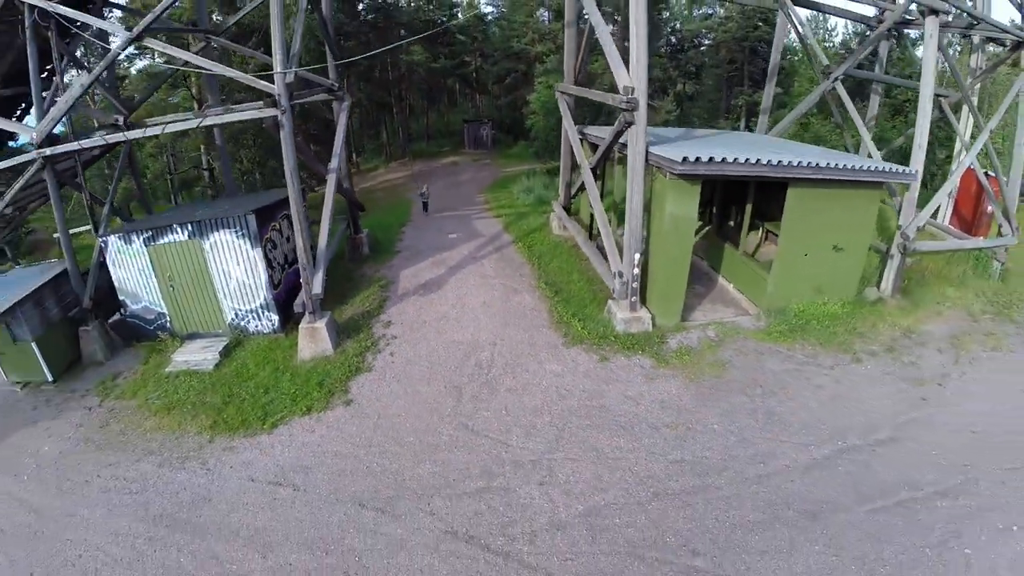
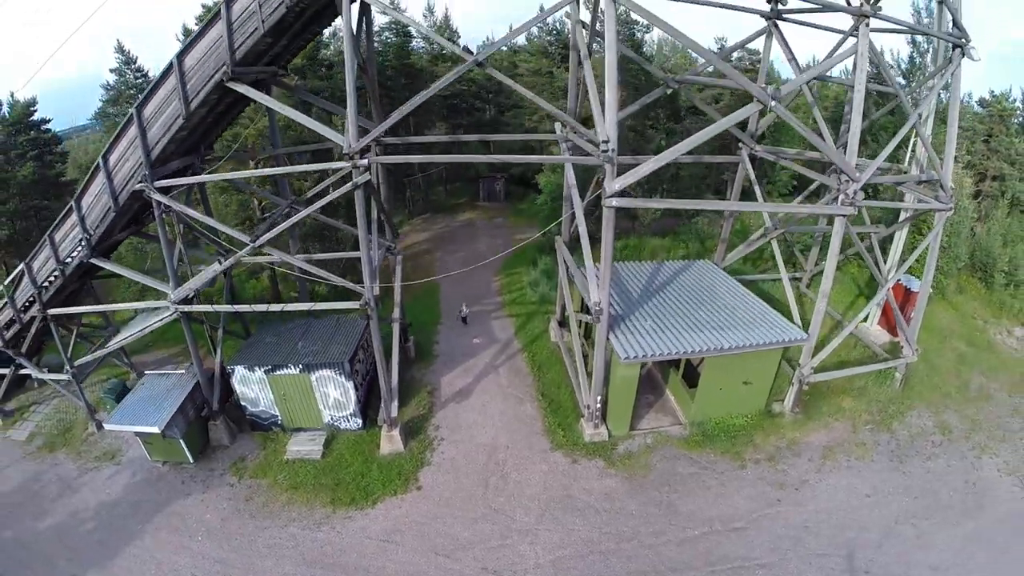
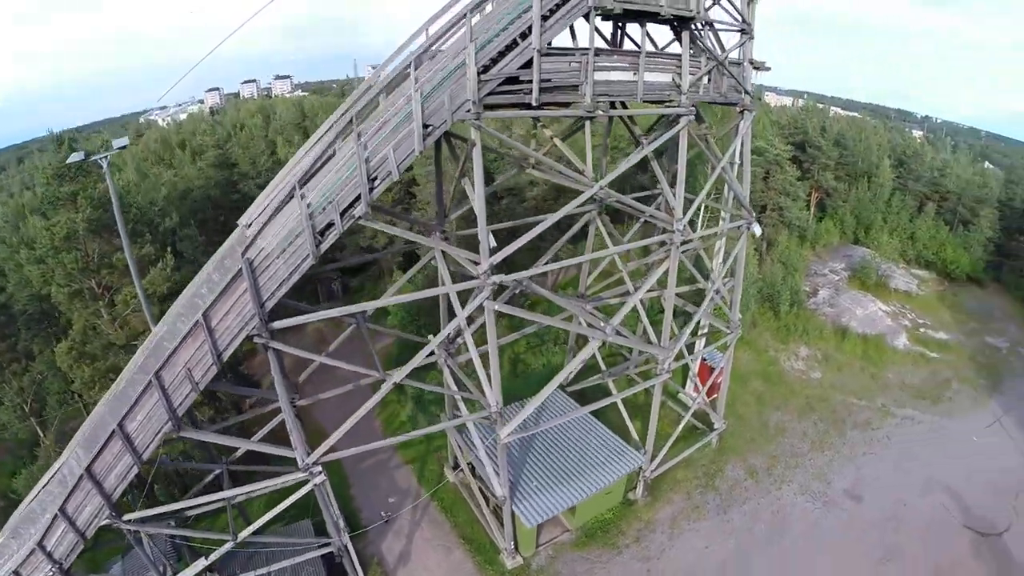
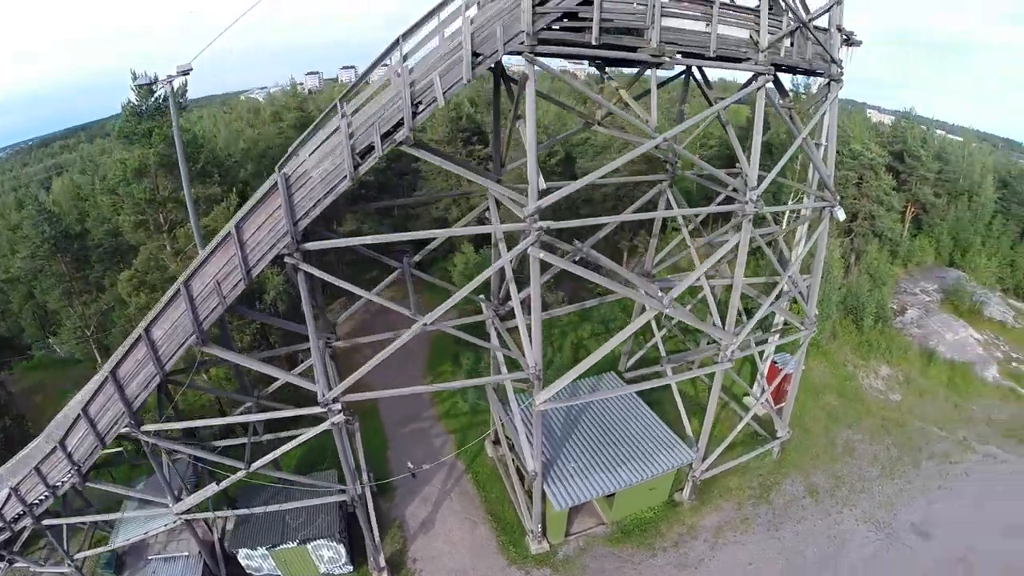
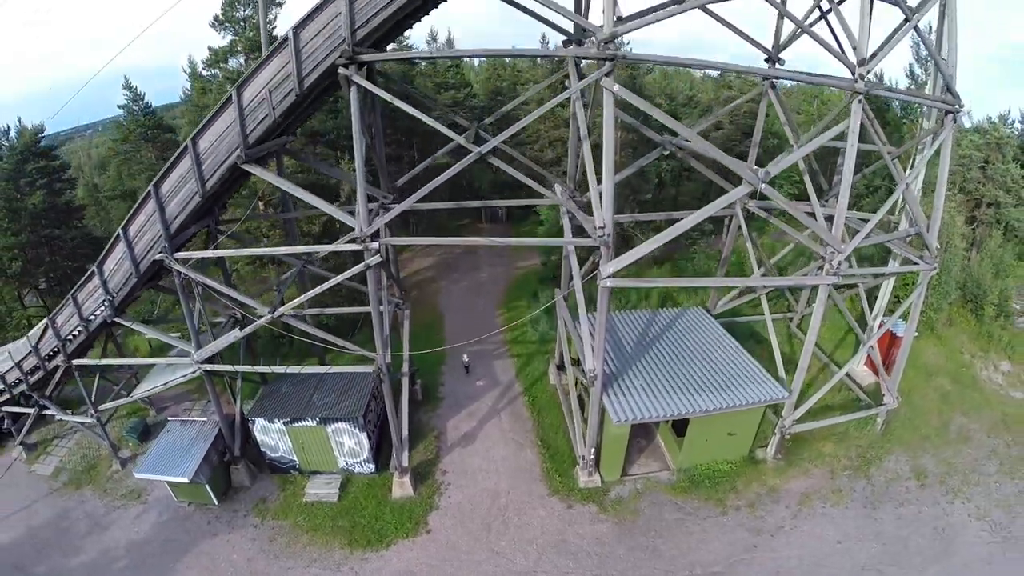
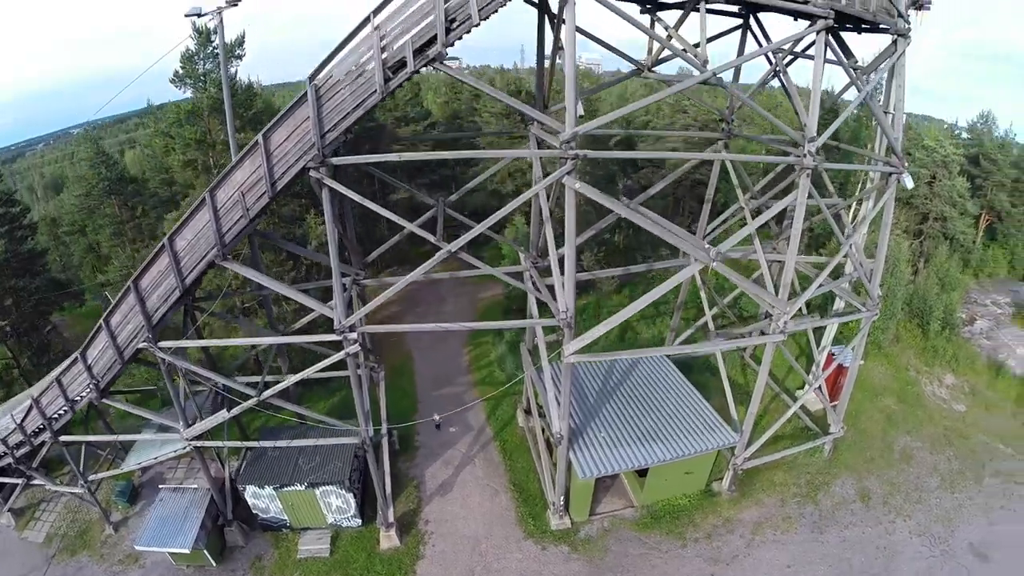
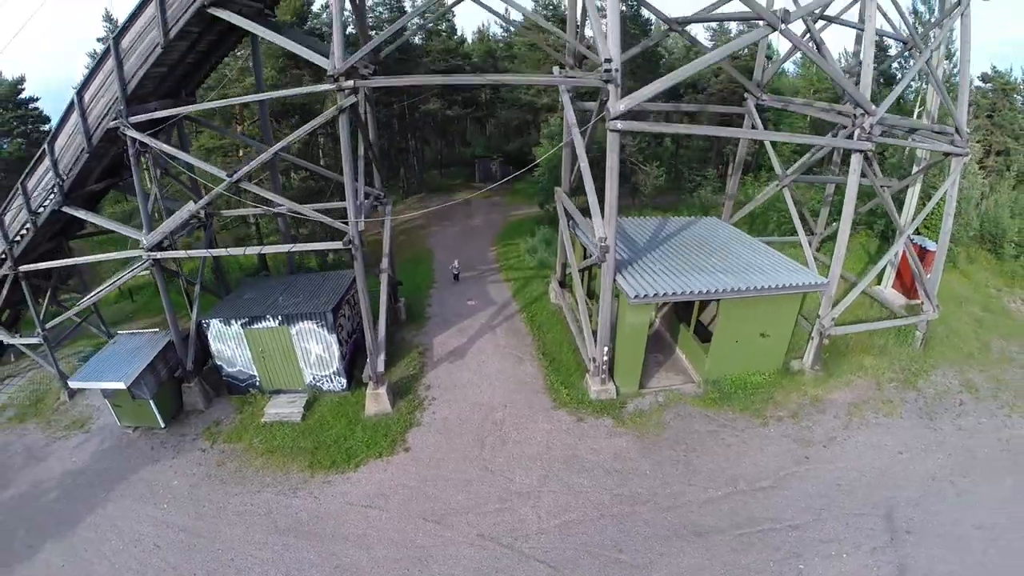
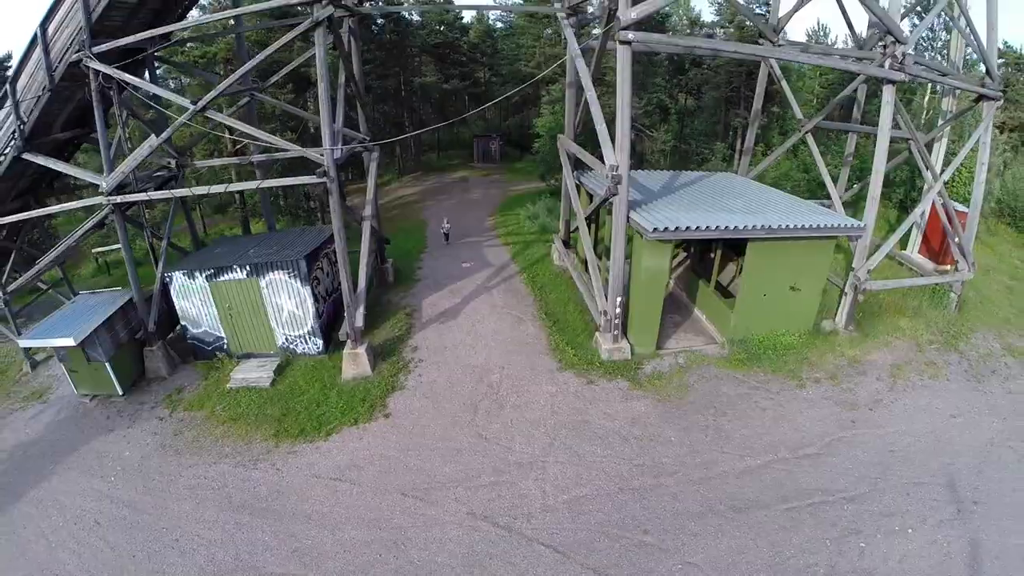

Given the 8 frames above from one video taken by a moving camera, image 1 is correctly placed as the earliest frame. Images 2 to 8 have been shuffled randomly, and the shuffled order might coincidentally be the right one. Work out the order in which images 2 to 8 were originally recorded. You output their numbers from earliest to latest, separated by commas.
8, 7, 2, 5, 6, 4, 3
